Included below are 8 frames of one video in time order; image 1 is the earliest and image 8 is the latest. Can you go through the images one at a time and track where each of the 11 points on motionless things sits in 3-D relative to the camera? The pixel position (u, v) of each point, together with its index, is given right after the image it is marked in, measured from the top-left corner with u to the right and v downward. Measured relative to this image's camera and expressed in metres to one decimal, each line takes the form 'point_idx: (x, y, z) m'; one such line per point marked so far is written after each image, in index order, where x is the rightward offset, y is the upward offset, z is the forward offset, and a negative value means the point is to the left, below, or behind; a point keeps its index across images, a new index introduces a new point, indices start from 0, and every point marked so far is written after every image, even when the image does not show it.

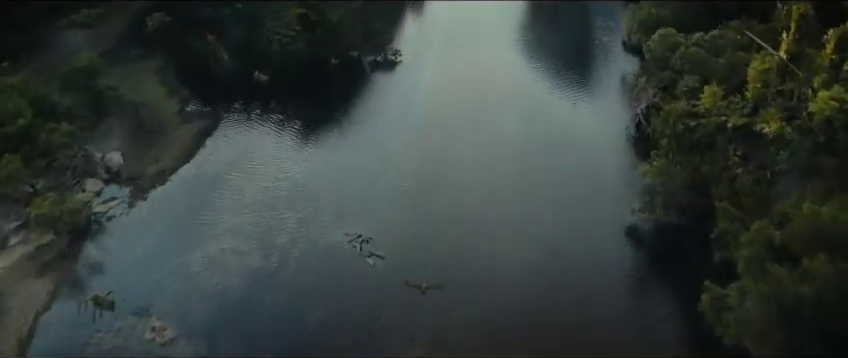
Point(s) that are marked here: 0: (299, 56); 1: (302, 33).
0: (-1.7, +1.7, +11.4) m
1: (-1.7, +2.0, +11.4) m
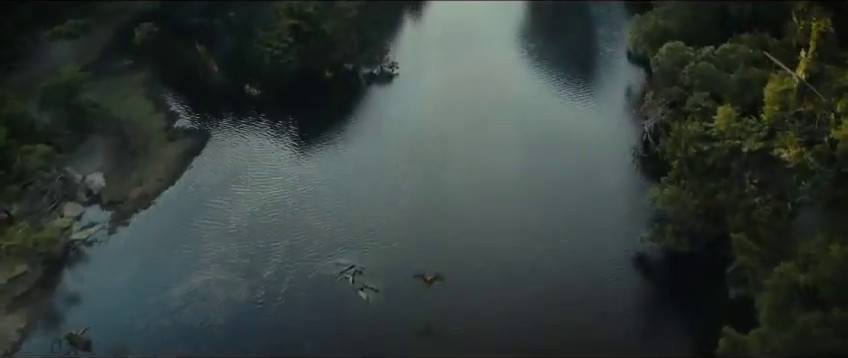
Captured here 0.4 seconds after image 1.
0: (-1.7, +1.4, +11.0) m
1: (-1.8, +1.7, +11.0) m
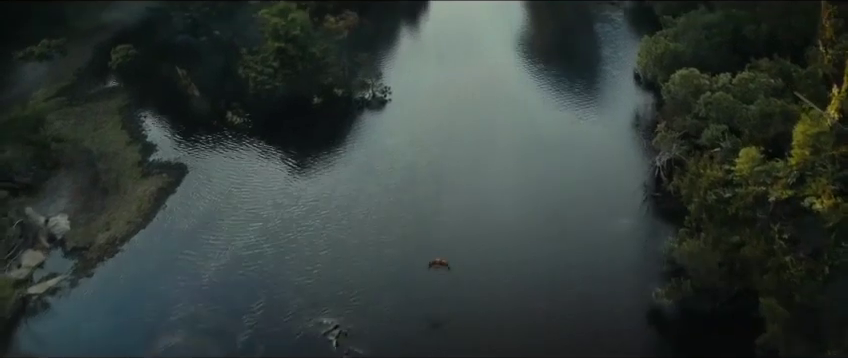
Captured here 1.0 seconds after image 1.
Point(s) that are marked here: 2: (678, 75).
0: (-1.8, +1.0, +10.3) m
1: (-1.8, +1.3, +10.3) m
2: (+2.8, +1.1, +9.1) m
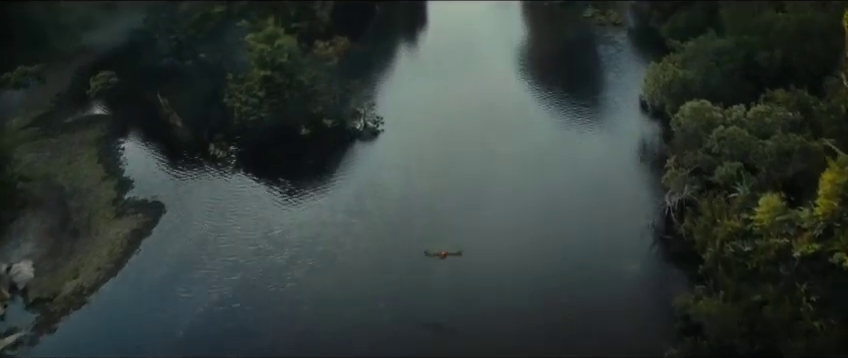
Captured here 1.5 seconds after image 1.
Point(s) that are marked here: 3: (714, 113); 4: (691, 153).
0: (-1.9, +0.6, +9.7) m
1: (-1.9, +0.9, +9.8) m
2: (+2.7, +0.7, +8.6) m
3: (+3.0, +0.6, +8.4) m
4: (+2.7, +0.2, +8.2) m
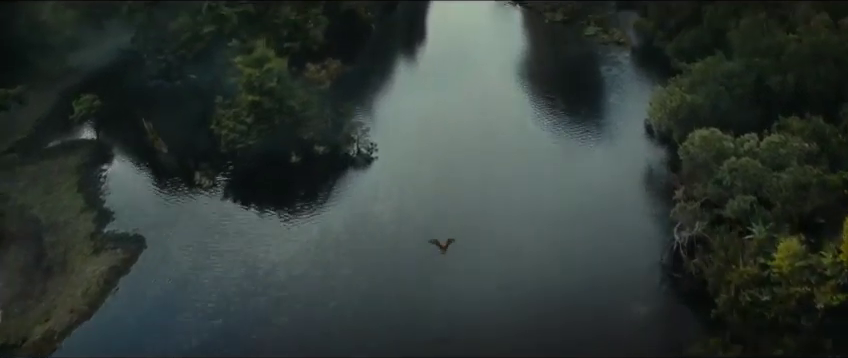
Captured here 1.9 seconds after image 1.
0: (-1.9, +0.3, +9.3) m
1: (-1.9, +0.6, +9.4) m
2: (+2.7, +0.4, +8.2) m
3: (+2.9, +0.3, +8.0) m
4: (+2.6, -0.1, +7.8) m
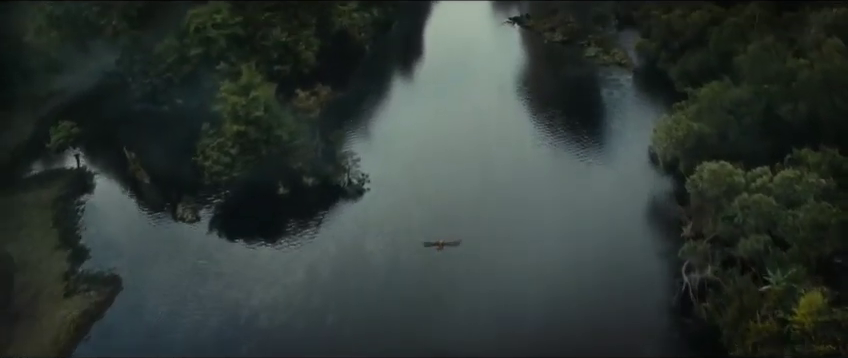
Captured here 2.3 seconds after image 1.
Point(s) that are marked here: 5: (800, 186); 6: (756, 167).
0: (-2.0, 0.0, +8.9) m
1: (-2.0, +0.3, +9.0) m
2: (+2.6, +0.1, +7.7) m
3: (+2.9, 0.0, +7.6) m
4: (+2.5, -0.4, +7.4) m
5: (+3.3, 0.0, +7.1) m
6: (+3.3, +0.1, +8.2) m
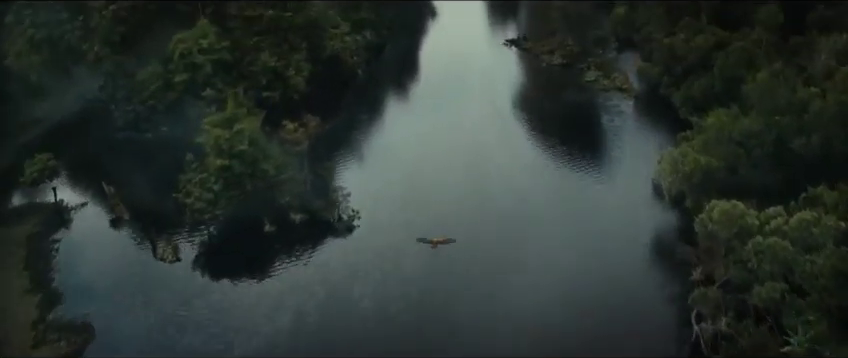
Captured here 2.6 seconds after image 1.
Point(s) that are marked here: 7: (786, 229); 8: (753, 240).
0: (-2.0, -0.4, +8.4) m
1: (-2.1, -0.1, +8.5) m
2: (+2.6, -0.2, +7.3) m
3: (+2.8, -0.3, +7.2) m
4: (+2.5, -0.7, +7.0) m
5: (+3.2, -0.4, +6.7) m
6: (+3.2, -0.2, +7.7) m
7: (+3.1, -0.4, +7.0) m
8: (+2.8, -0.5, +7.0) m
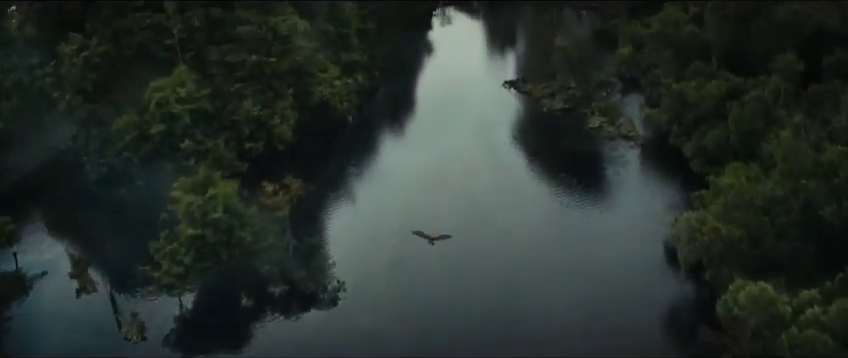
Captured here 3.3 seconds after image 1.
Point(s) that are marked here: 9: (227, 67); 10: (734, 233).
0: (-2.1, -1.1, +7.7) m
1: (-2.1, -0.8, +7.8) m
2: (+2.5, -0.8, +6.6) m
3: (+2.7, -0.9, +6.4) m
4: (+2.4, -1.3, +6.2) m
5: (+3.1, -1.0, +5.9) m
6: (+3.1, -0.9, +7.0) m
7: (+3.0, -1.0, +6.3) m
8: (+2.7, -1.1, +6.3) m
9: (-2.5, +1.4, +10.7) m
10: (+2.7, -0.5, +7.2) m
